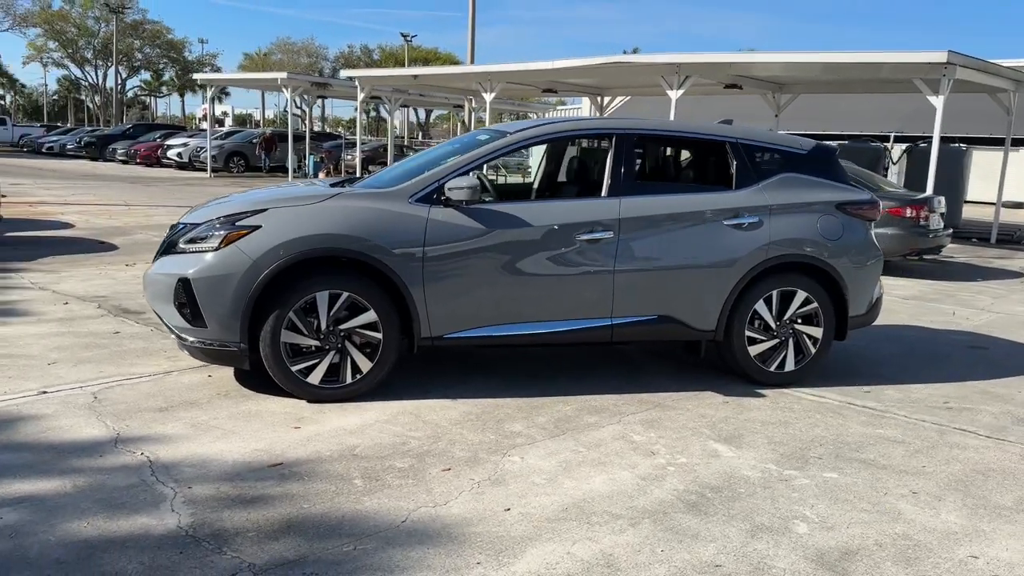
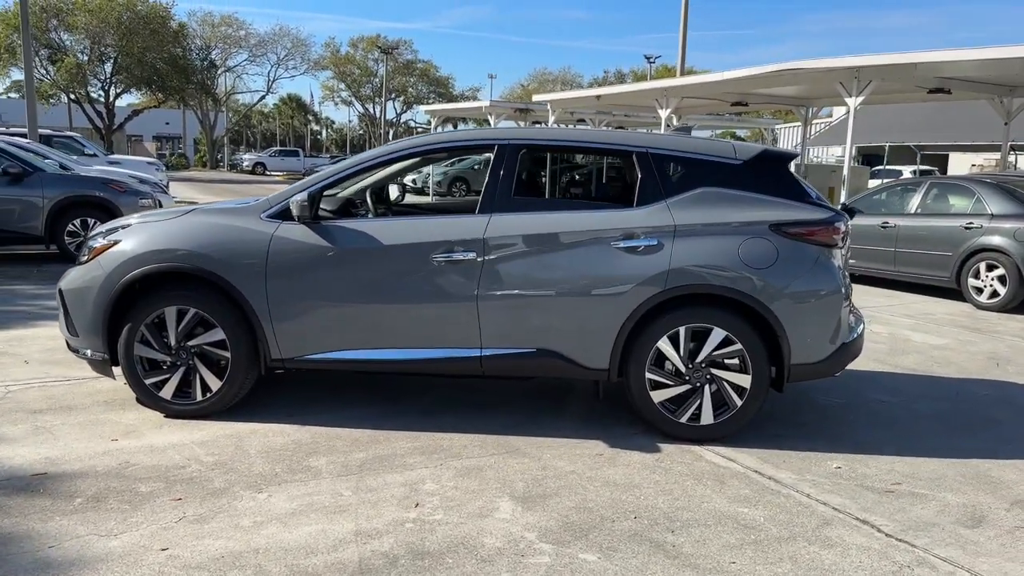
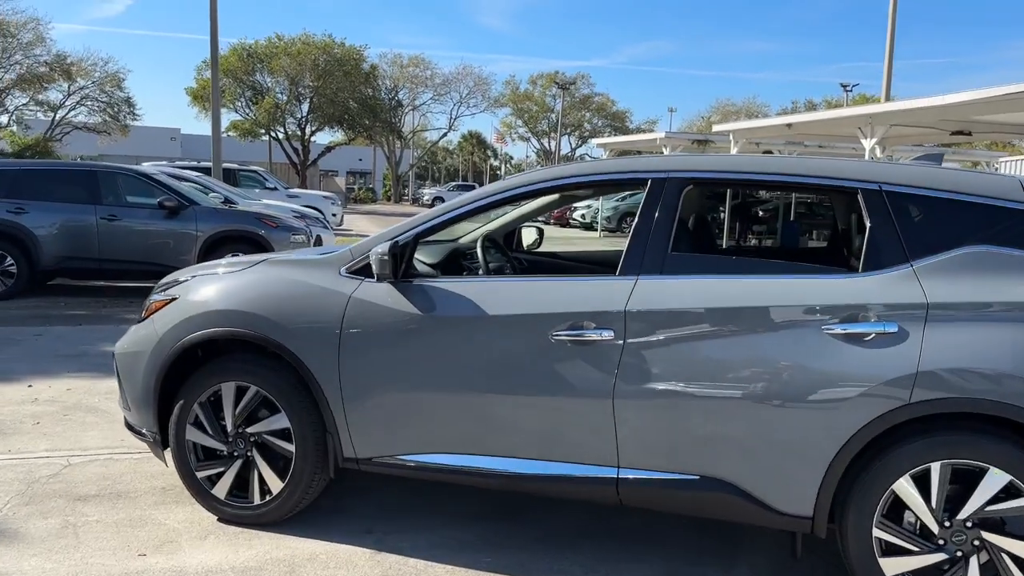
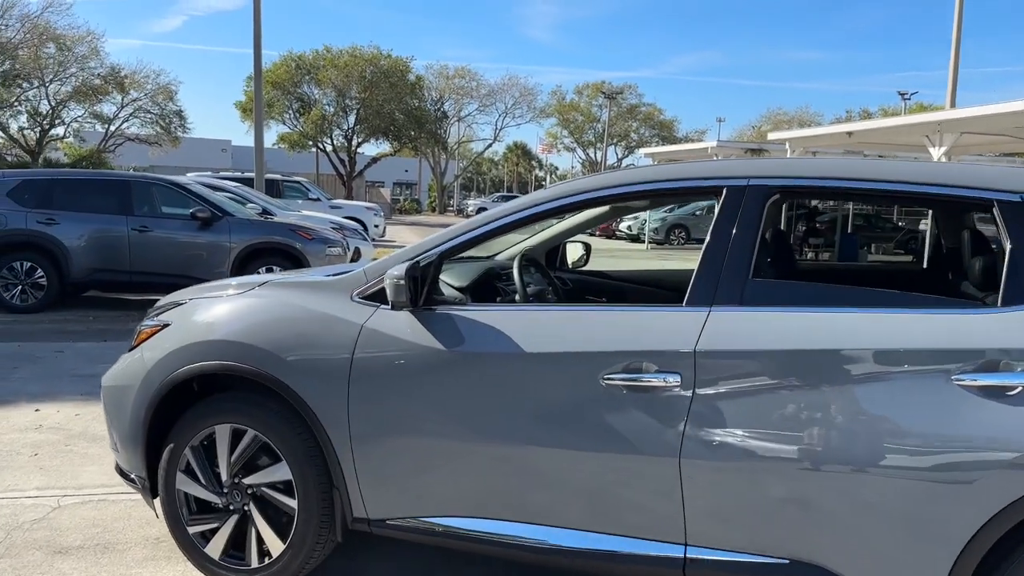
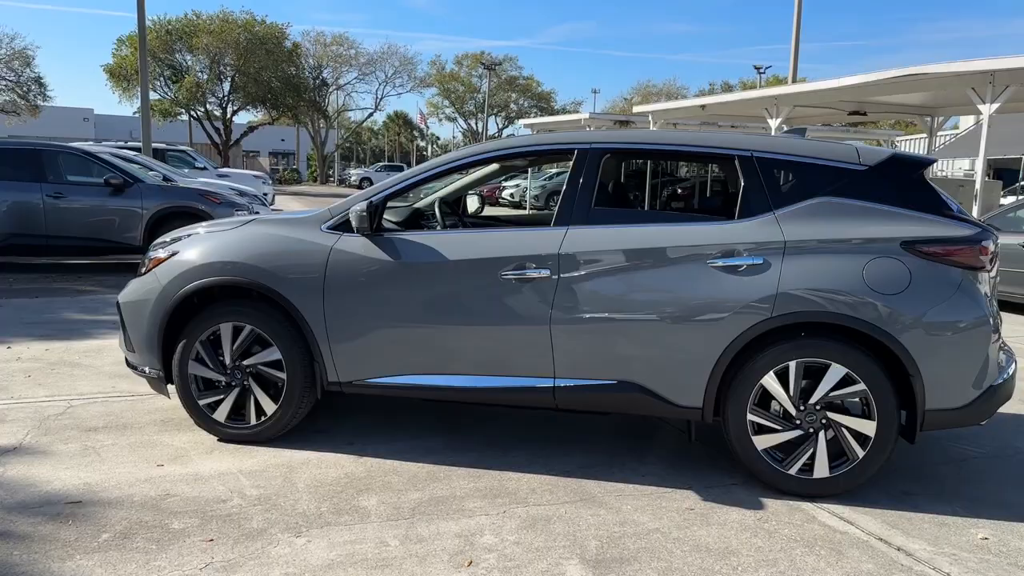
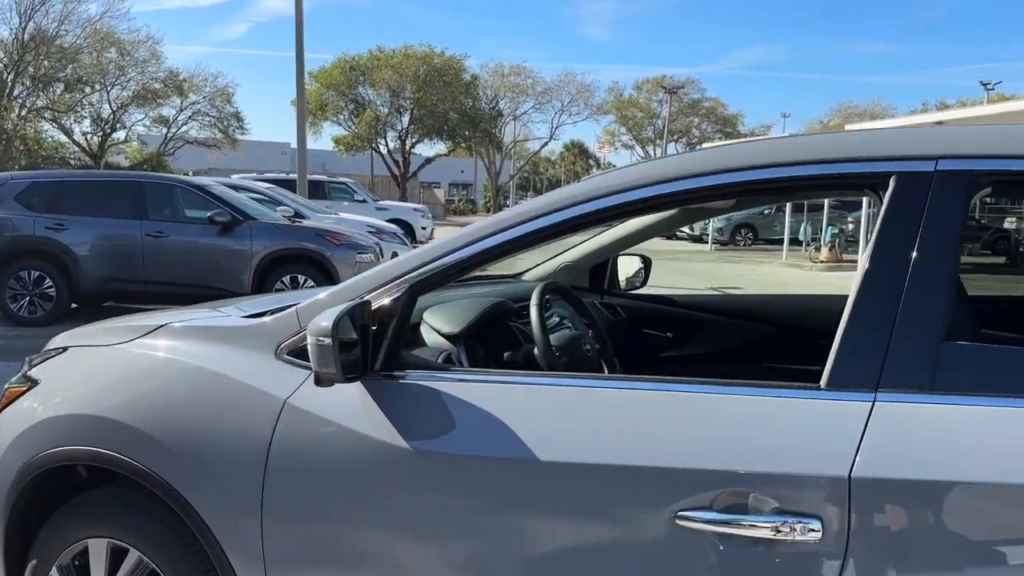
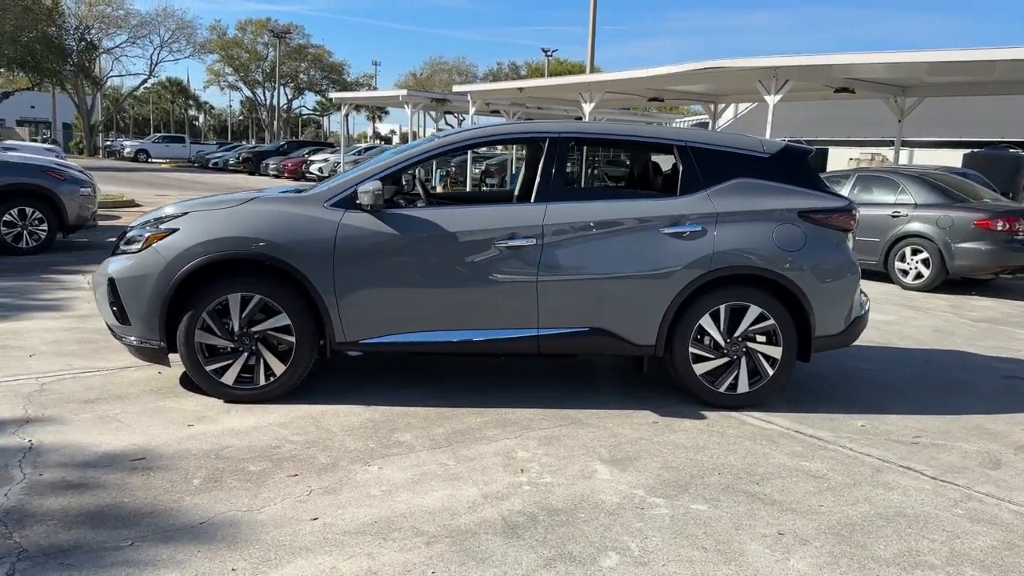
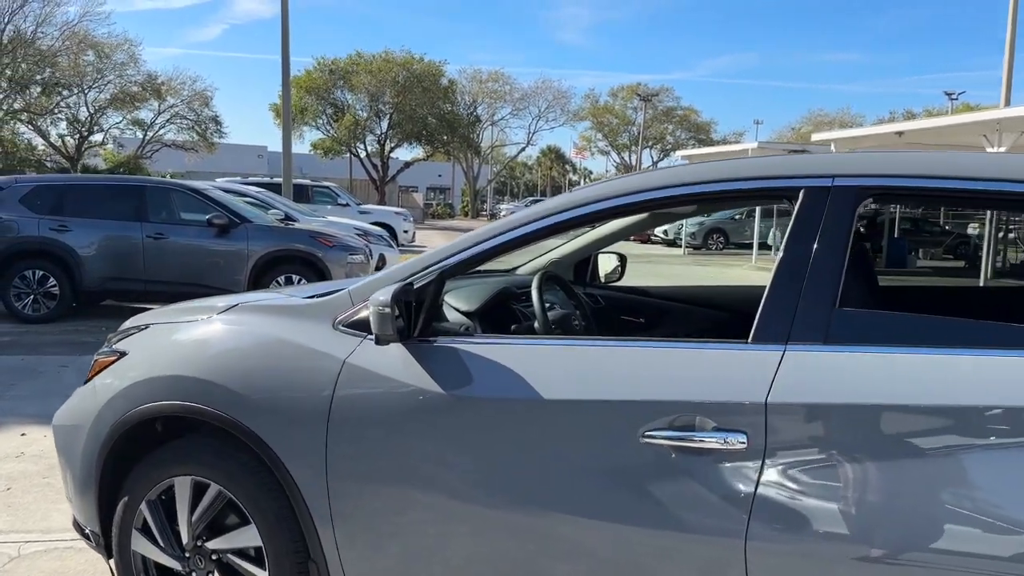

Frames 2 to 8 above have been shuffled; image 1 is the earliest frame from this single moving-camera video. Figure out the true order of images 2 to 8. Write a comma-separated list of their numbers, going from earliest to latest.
7, 2, 5, 3, 4, 8, 6
